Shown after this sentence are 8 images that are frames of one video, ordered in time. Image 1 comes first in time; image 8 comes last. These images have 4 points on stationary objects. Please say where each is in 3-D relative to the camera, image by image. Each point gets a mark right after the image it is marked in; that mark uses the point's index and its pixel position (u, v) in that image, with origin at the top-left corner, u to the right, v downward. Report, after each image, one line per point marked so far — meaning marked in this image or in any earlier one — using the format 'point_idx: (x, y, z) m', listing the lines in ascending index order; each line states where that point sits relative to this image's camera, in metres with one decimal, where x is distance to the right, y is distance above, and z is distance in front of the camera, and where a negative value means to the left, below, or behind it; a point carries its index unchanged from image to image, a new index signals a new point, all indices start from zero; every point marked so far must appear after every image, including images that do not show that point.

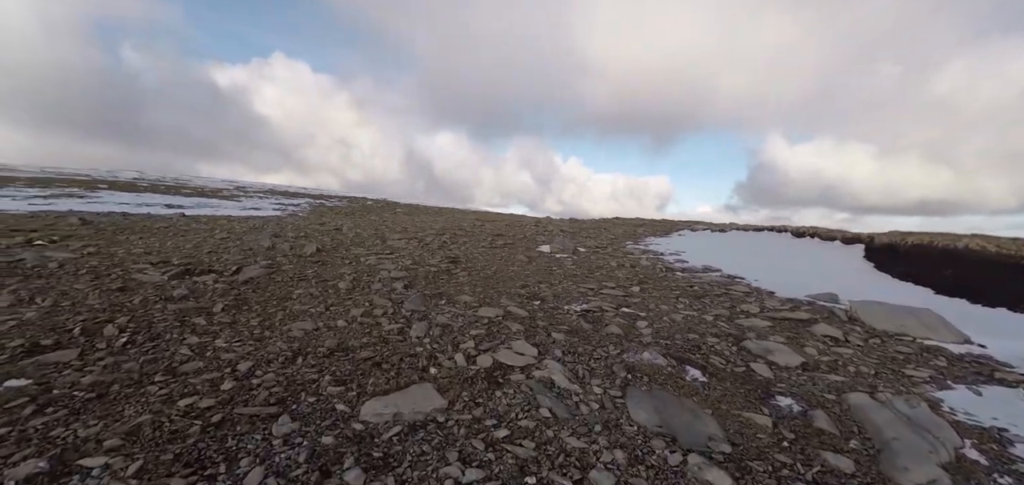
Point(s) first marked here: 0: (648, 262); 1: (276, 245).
0: (+5.3, -0.8, +14.8) m
1: (-5.7, -0.1, +9.1) m
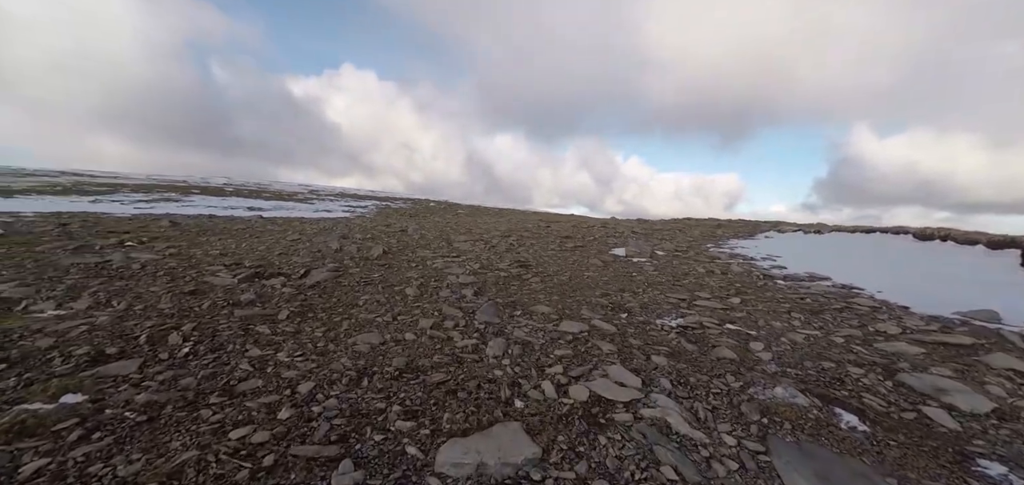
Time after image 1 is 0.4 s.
0: (+7.7, -0.9, +12.9) m
1: (-4.0, -0.1, +9.0) m
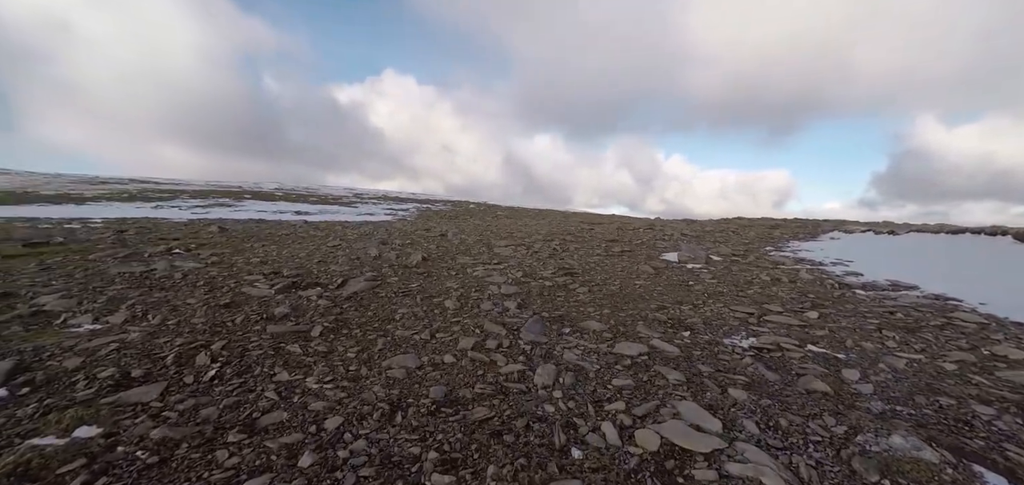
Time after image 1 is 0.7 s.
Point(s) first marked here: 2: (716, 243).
0: (+9.0, -1.0, +11.6) m
1: (-3.0, -0.2, +8.8) m
2: (+8.7, 0.0, +16.2) m
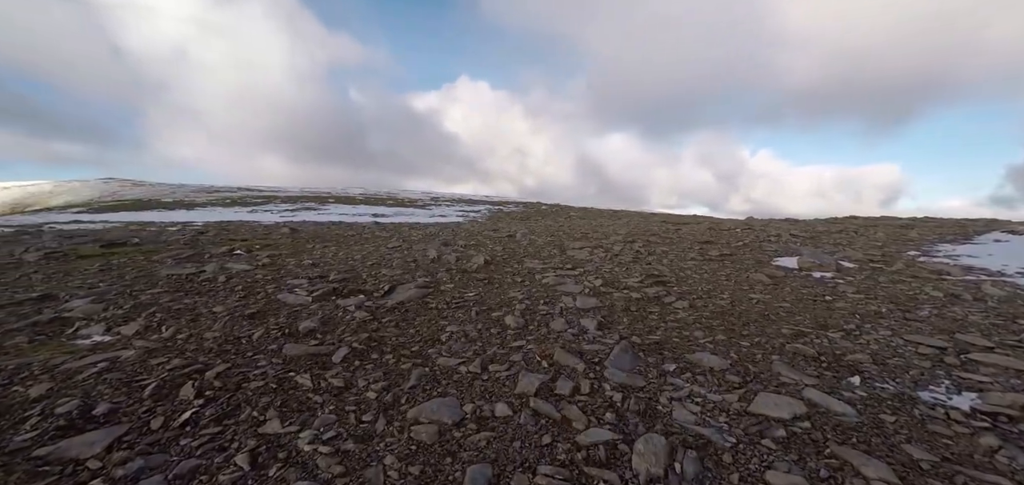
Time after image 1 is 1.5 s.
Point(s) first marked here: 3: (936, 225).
0: (+10.9, -1.1, +8.4) m
1: (-1.4, -0.3, +7.9) m
2: (+11.4, -0.1, +13.0) m
3: (+18.5, +0.6, +16.1) m
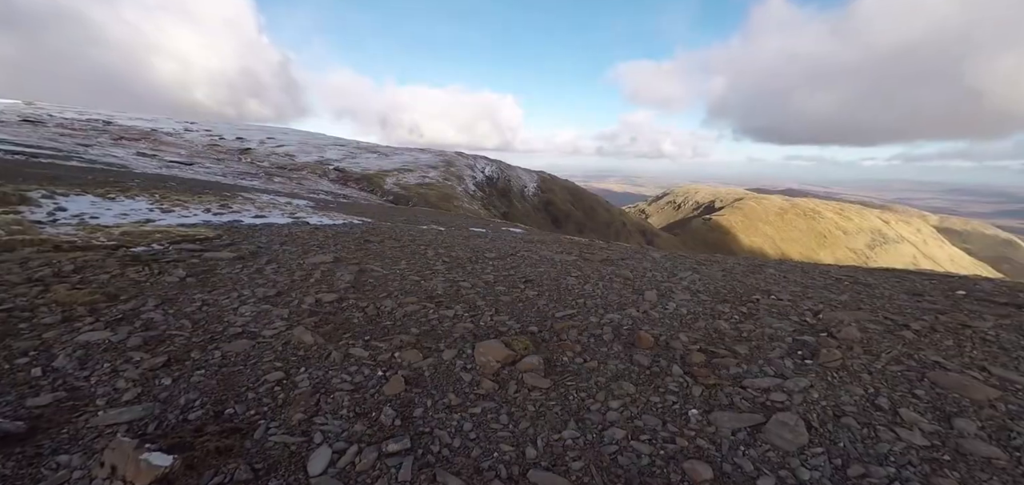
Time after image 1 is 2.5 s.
0: (+11.9, -1.2, +5.2) m
1: (-0.3, -0.4, +6.9) m
2: (+13.3, -0.3, +9.6) m
3: (+20.8, +0.5, +11.4) m
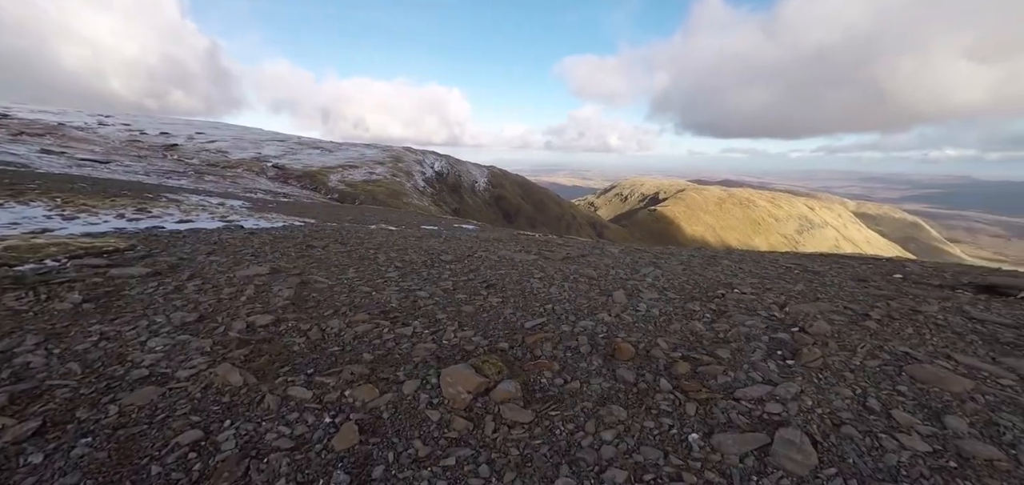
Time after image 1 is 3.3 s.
0: (+11.5, -0.9, +6.0) m
1: (-0.9, -0.5, +6.2) m
2: (+12.2, +0.2, +10.6) m
3: (+19.4, +1.3, +13.2) m
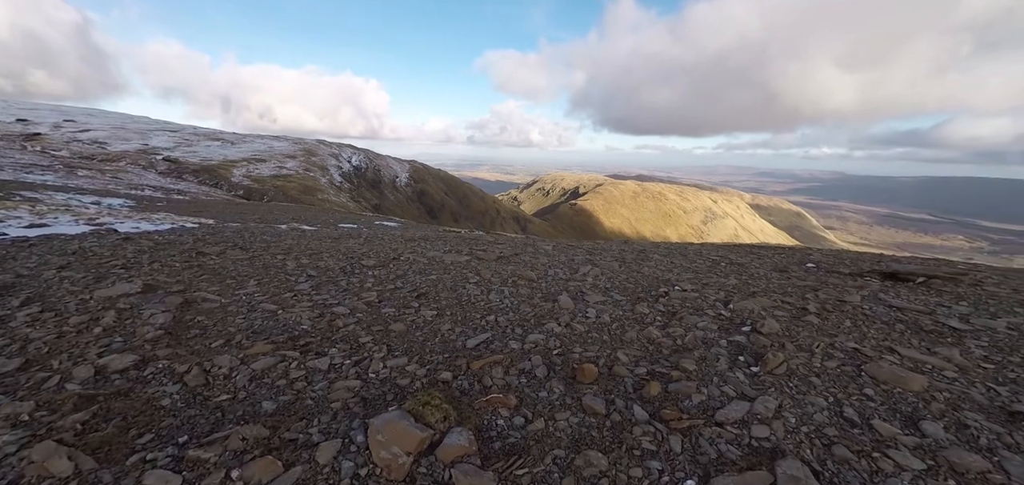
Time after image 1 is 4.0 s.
0: (+10.5, -0.6, +7.1) m
1: (-1.7, -0.6, +5.1) m
2: (+10.5, +0.5, +11.7) m
3: (+17.1, +1.8, +15.6) m
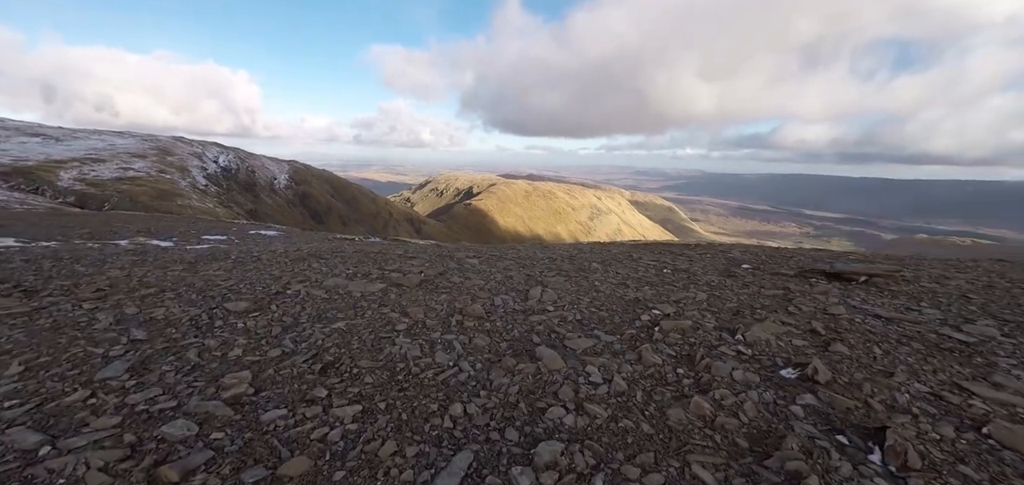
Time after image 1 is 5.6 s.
0: (+9.7, -0.5, +7.5) m
1: (-1.5, -1.2, +2.4) m
2: (+8.4, +0.5, +12.0) m
3: (+13.6, +2.2, +17.5) m
